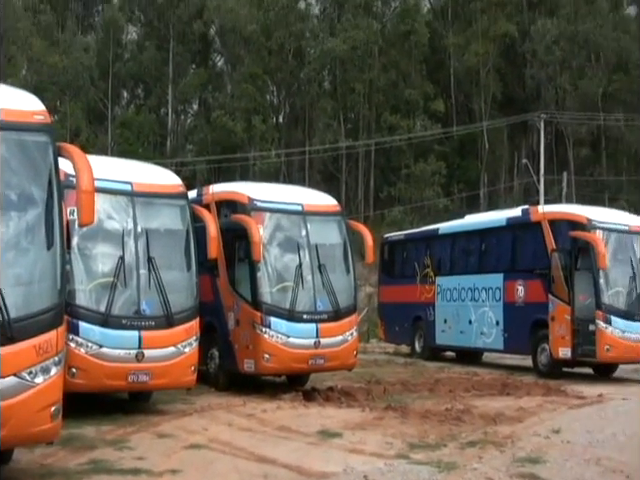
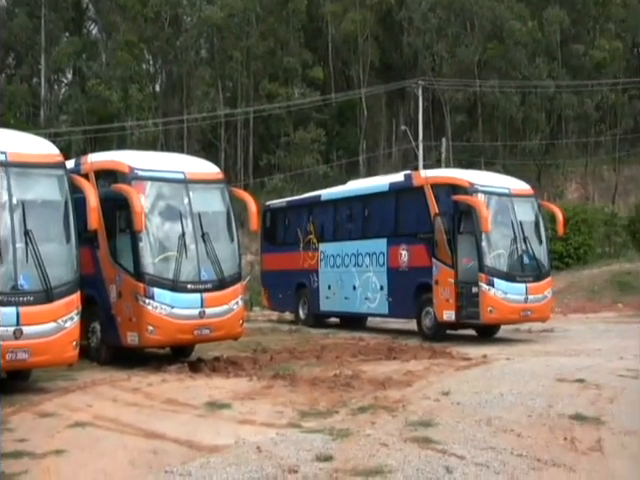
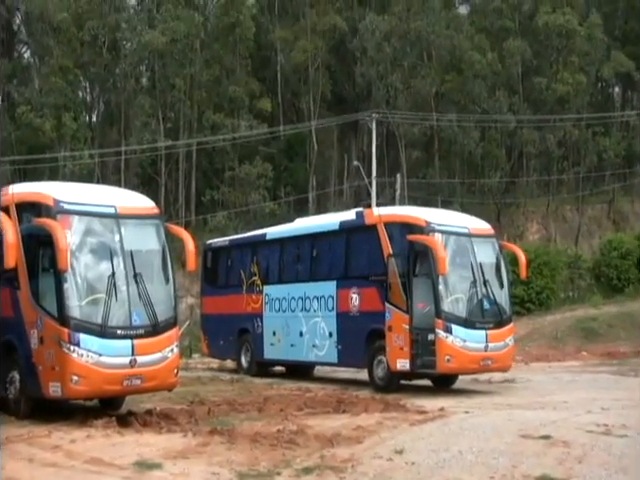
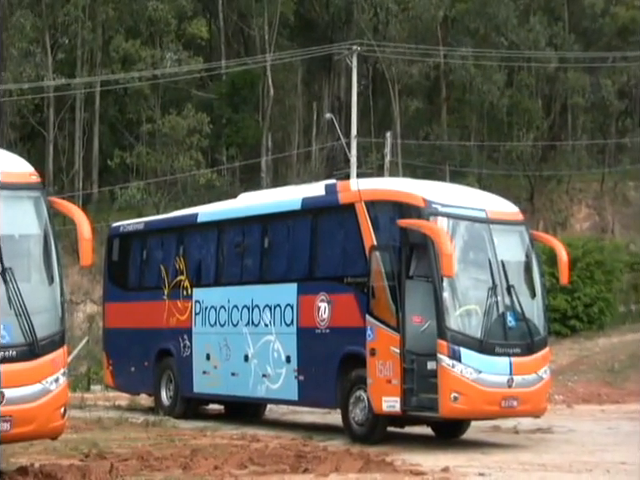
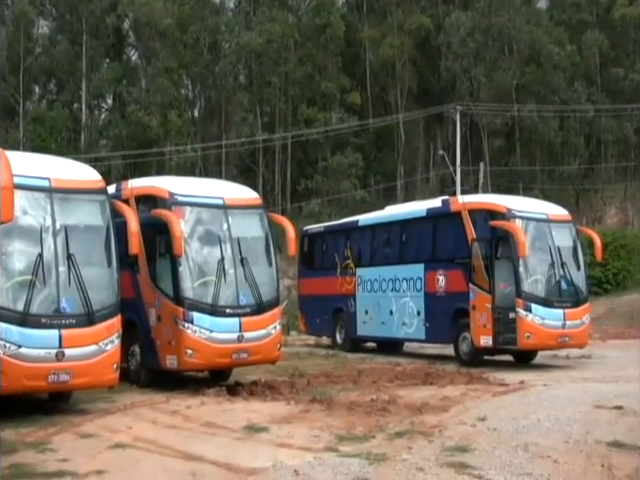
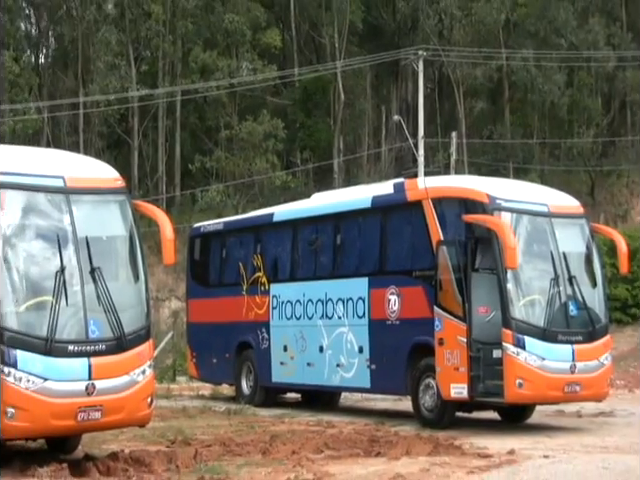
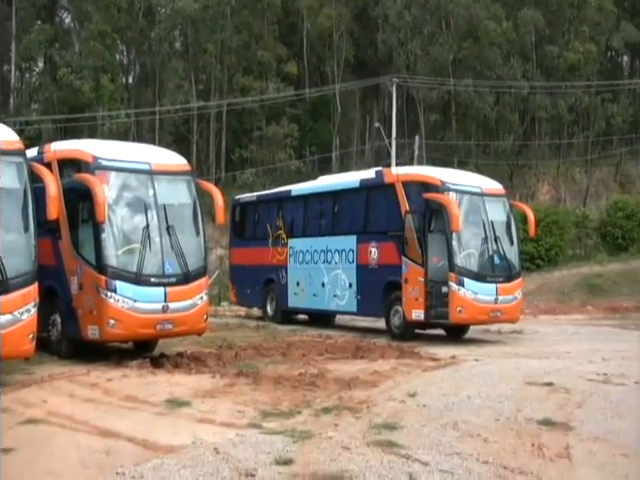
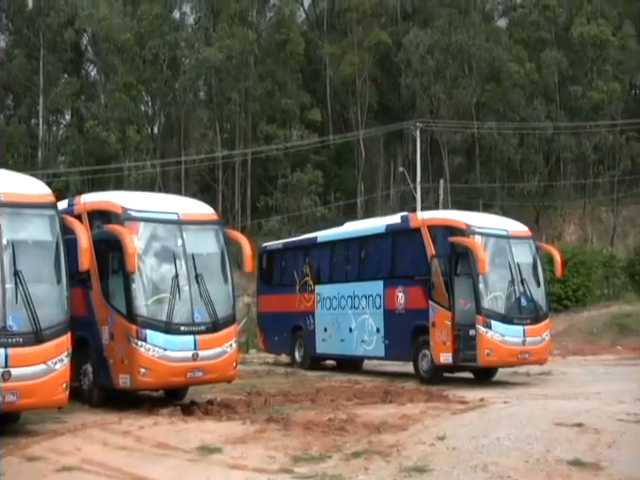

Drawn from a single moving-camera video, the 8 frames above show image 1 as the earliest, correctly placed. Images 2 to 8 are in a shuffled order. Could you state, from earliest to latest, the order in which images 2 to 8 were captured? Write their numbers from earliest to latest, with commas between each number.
5, 2, 8, 7, 3, 4, 6
